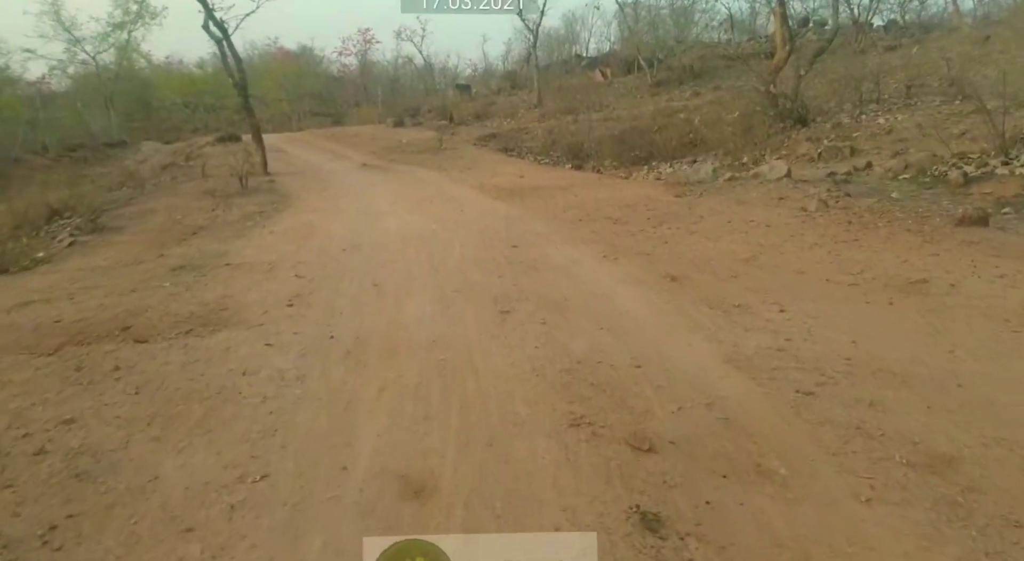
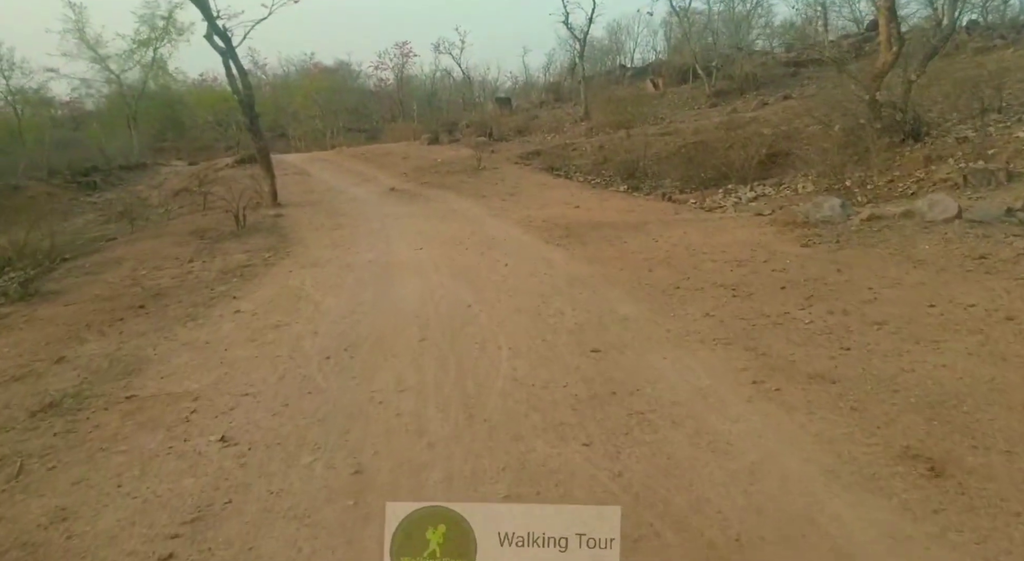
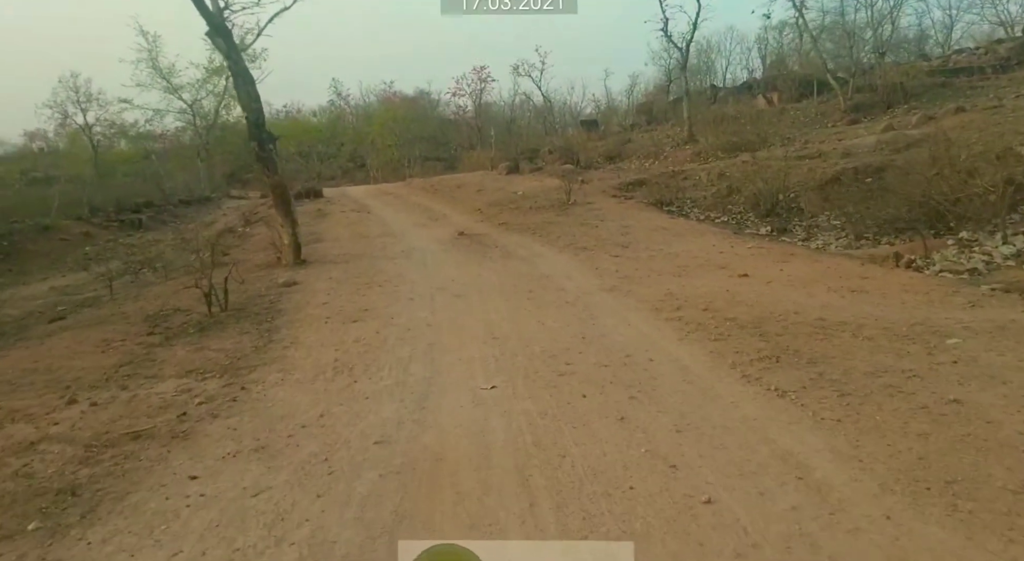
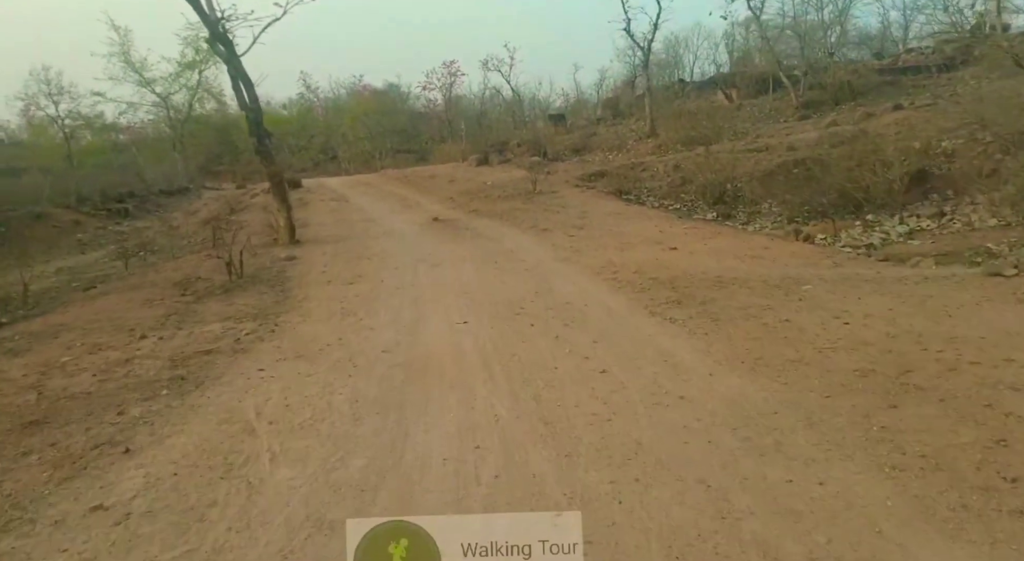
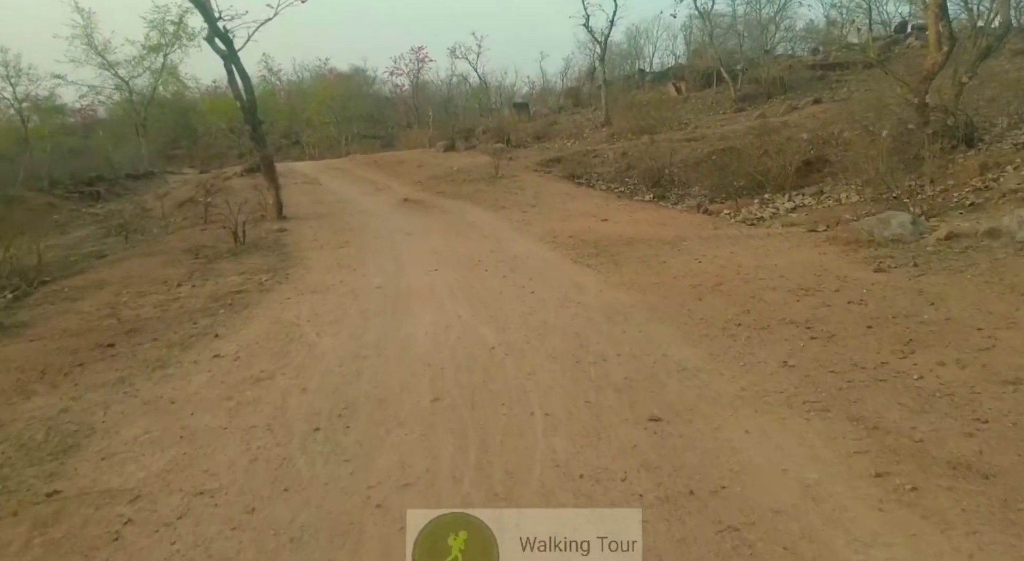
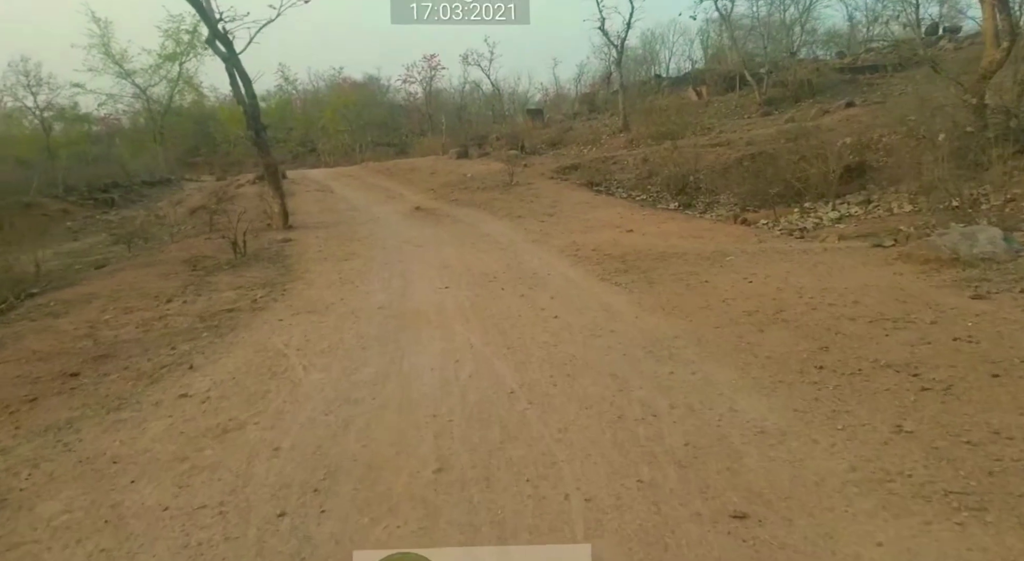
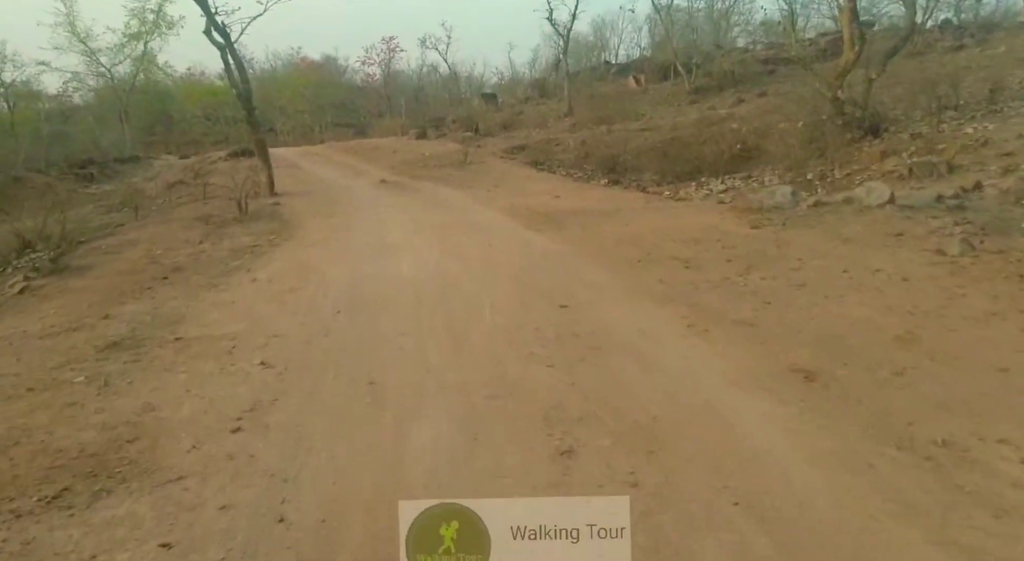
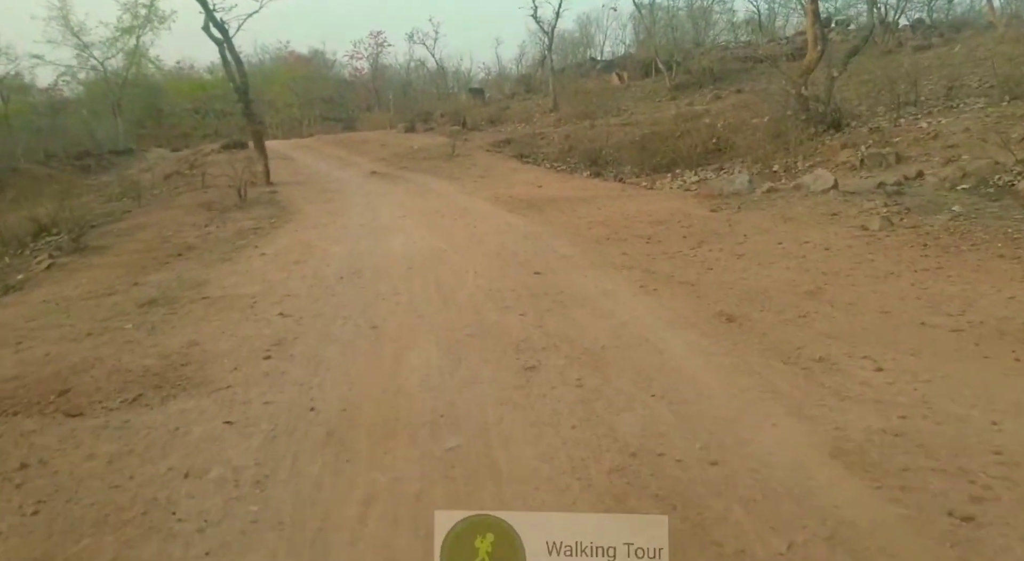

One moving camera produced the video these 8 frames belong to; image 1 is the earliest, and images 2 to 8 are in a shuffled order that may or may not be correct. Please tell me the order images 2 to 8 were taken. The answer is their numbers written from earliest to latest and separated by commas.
8, 7, 2, 5, 6, 4, 3
